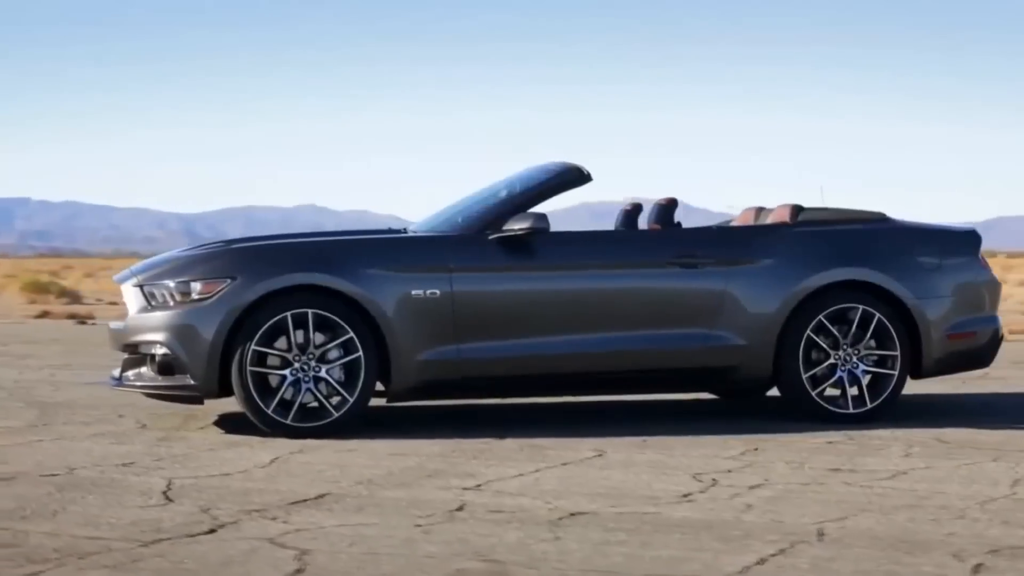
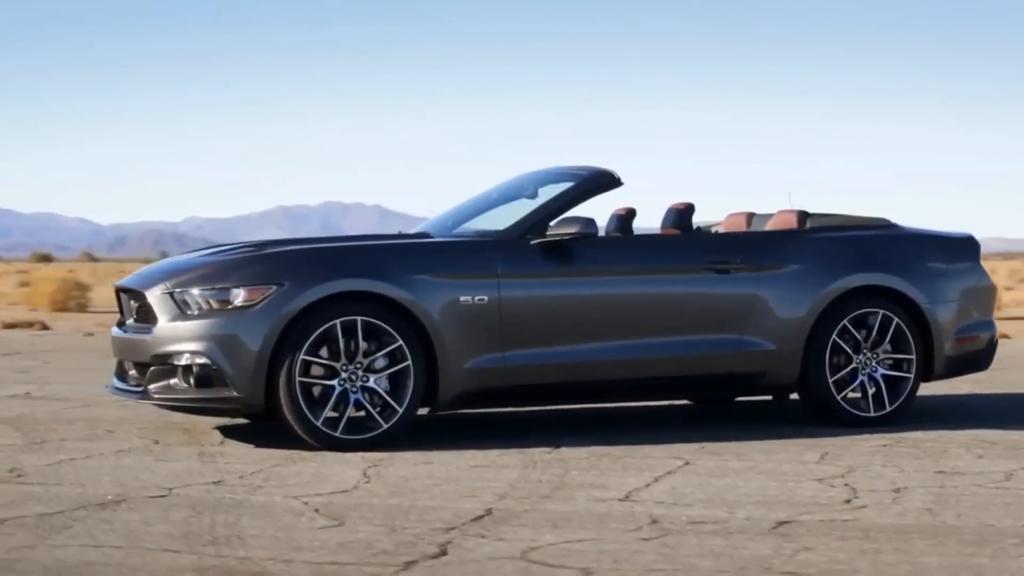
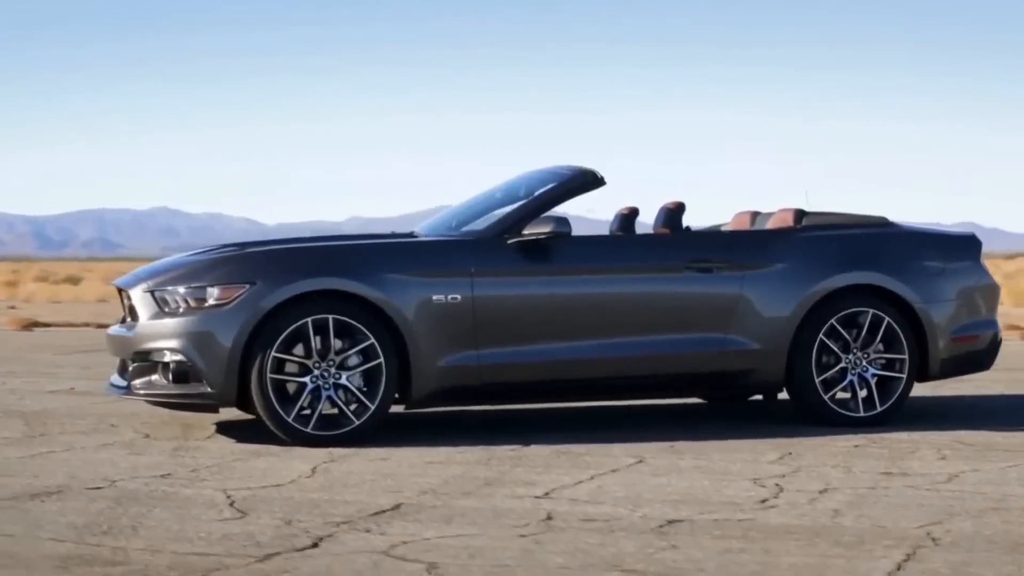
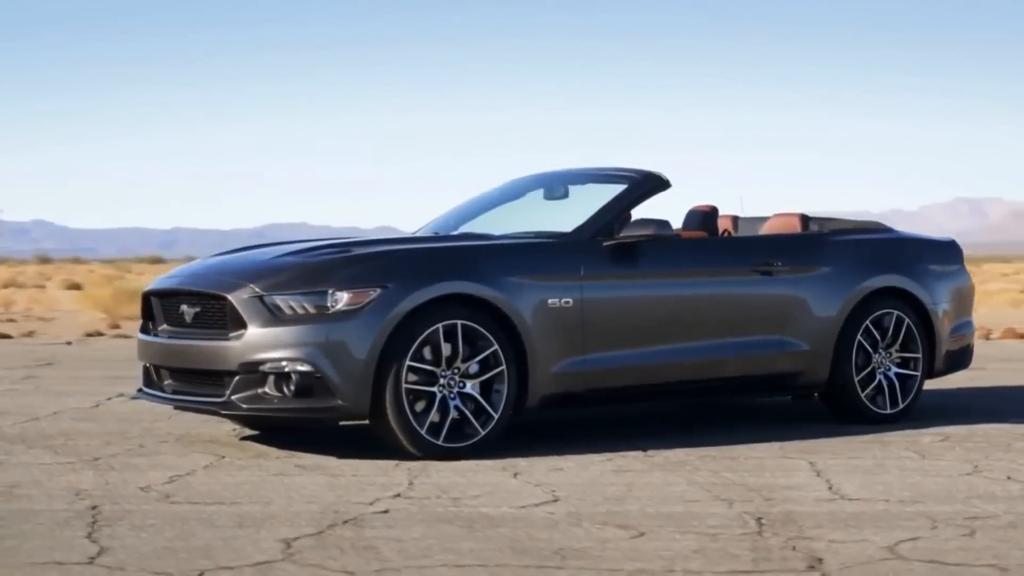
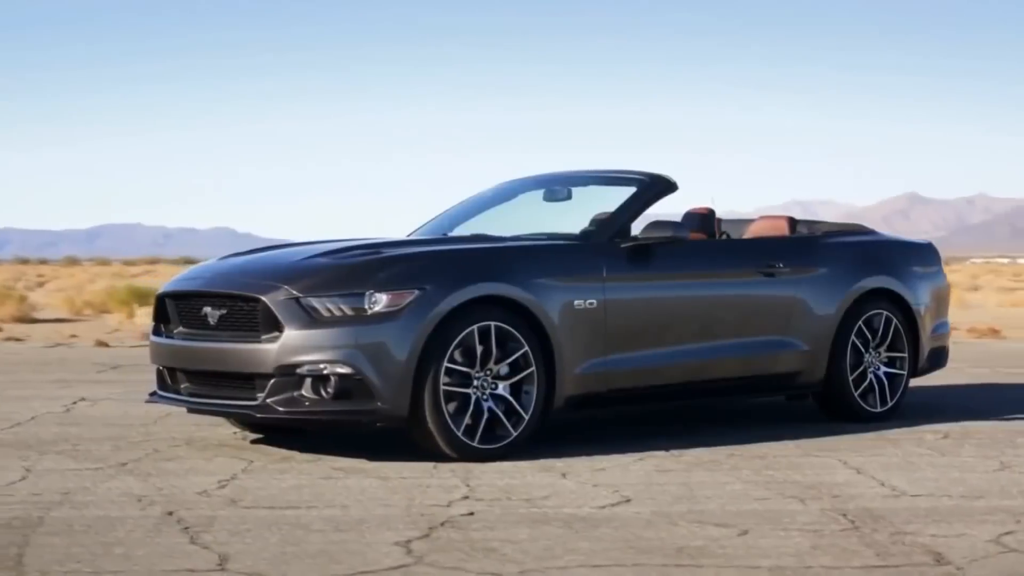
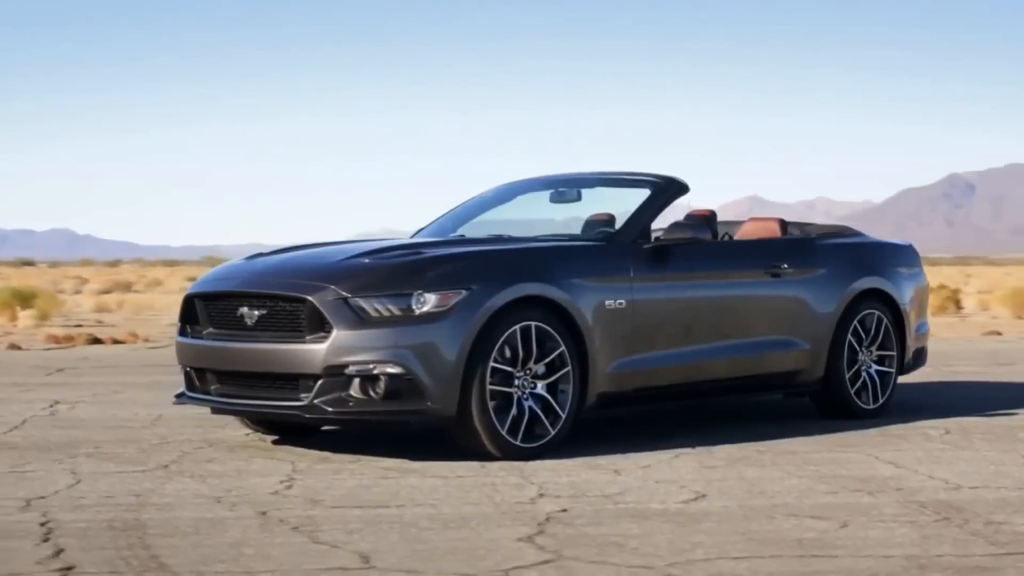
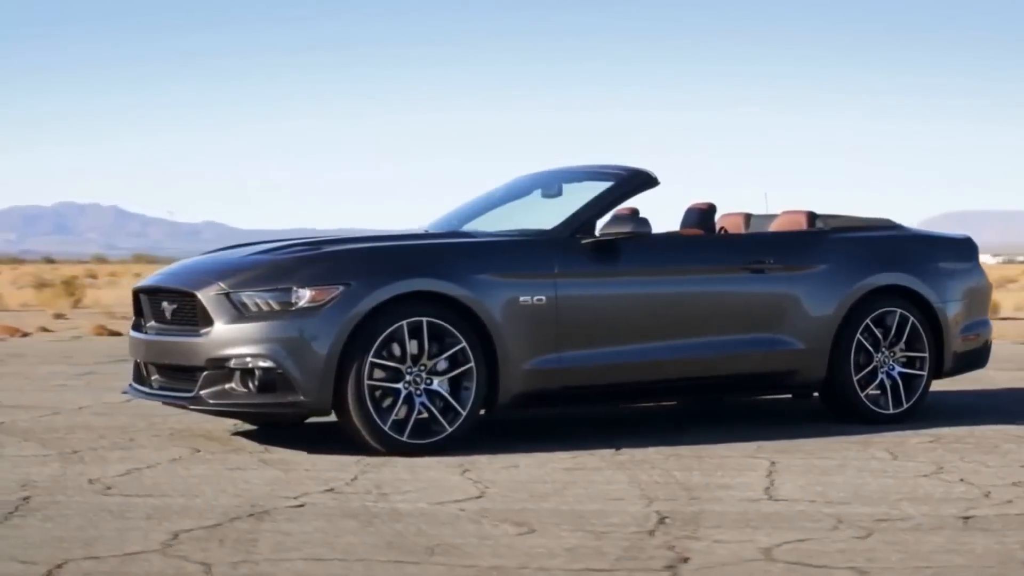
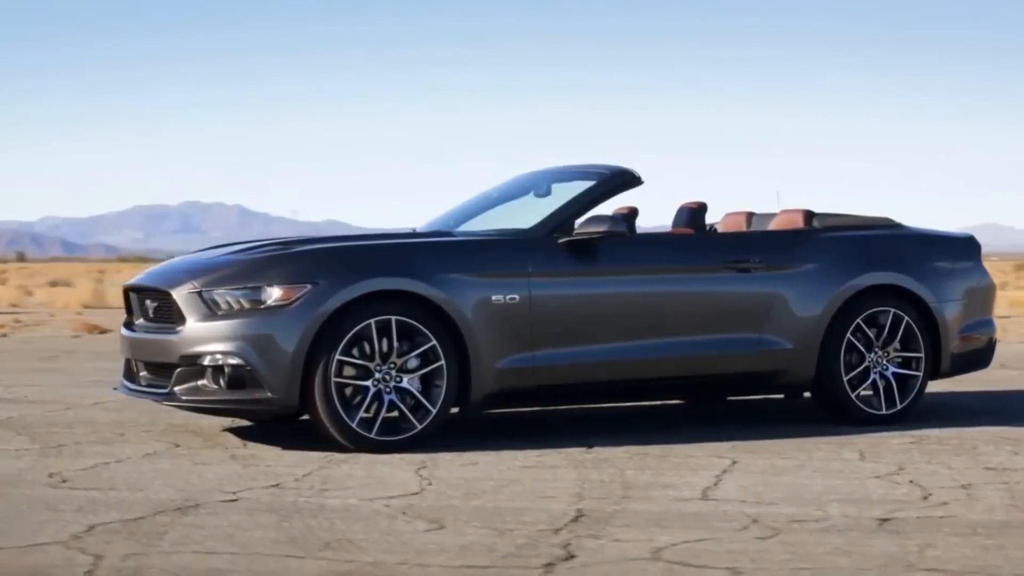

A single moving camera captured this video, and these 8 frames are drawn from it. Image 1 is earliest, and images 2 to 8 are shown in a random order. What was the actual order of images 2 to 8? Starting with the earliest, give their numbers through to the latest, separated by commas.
3, 2, 8, 7, 4, 5, 6
